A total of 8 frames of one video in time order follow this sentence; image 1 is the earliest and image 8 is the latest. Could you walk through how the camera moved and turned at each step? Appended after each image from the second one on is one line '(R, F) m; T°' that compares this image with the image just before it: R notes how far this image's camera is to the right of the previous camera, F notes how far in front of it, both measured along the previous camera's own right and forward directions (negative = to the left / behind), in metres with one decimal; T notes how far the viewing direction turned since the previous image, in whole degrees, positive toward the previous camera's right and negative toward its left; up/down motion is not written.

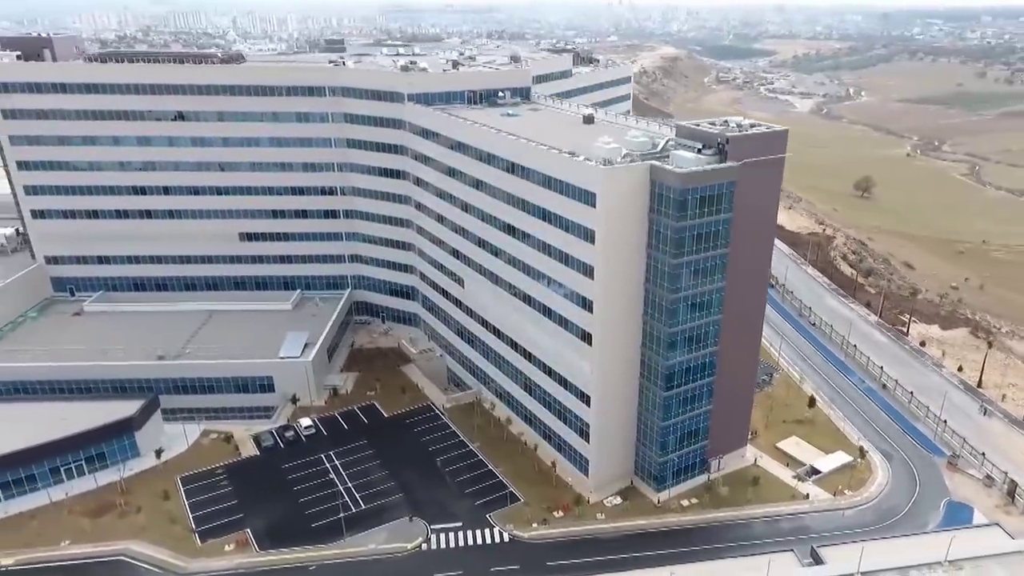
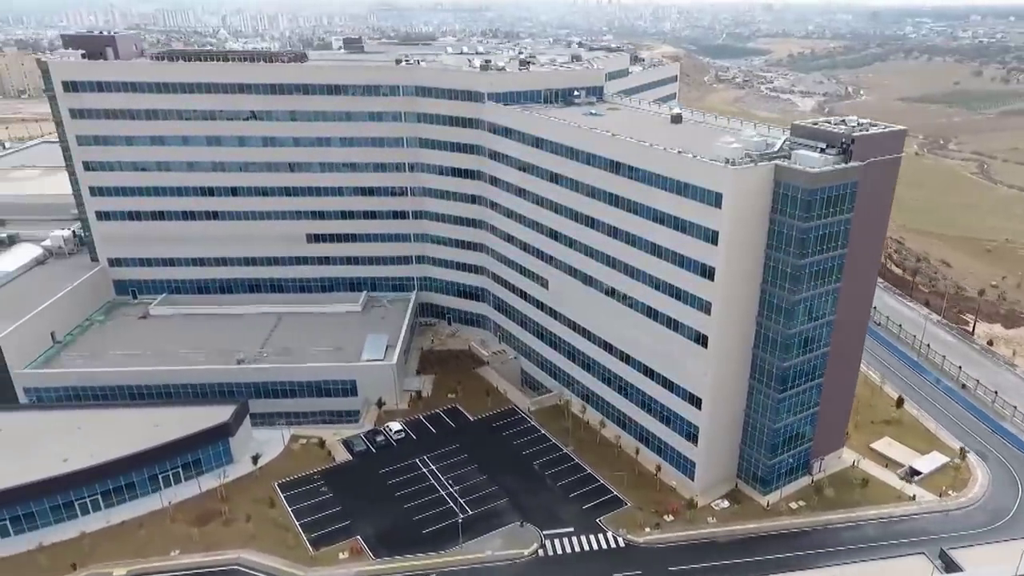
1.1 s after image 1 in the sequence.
(-9.2, +0.9) m; +1°
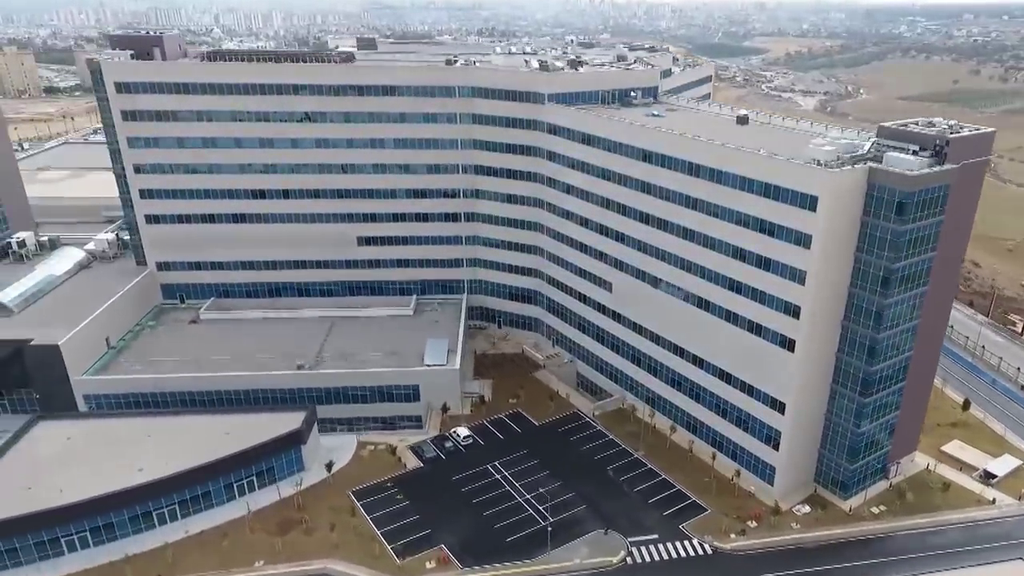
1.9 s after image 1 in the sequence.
(-6.7, +0.7) m; +1°
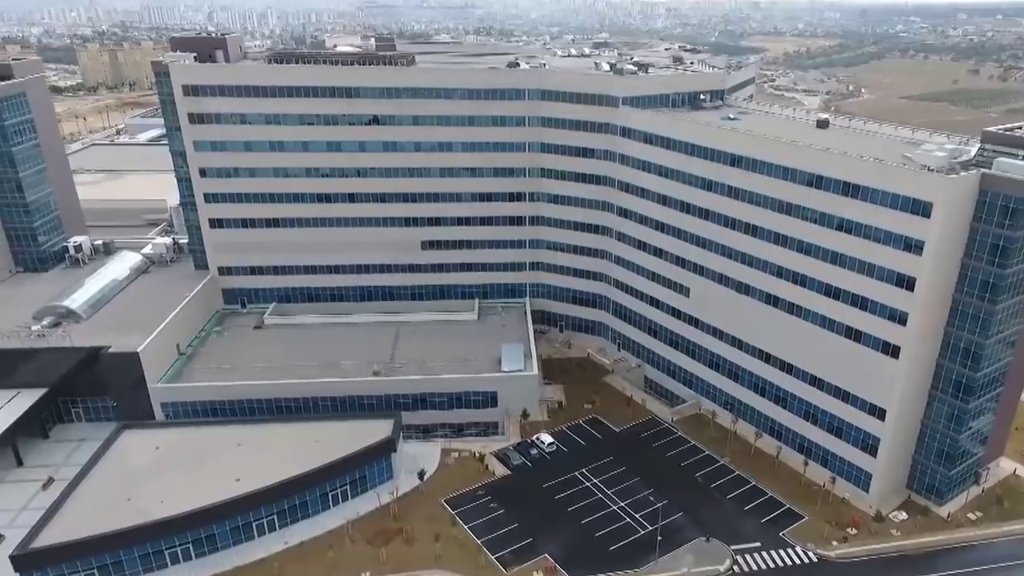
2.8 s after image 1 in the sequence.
(-8.0, +0.6) m; +1°
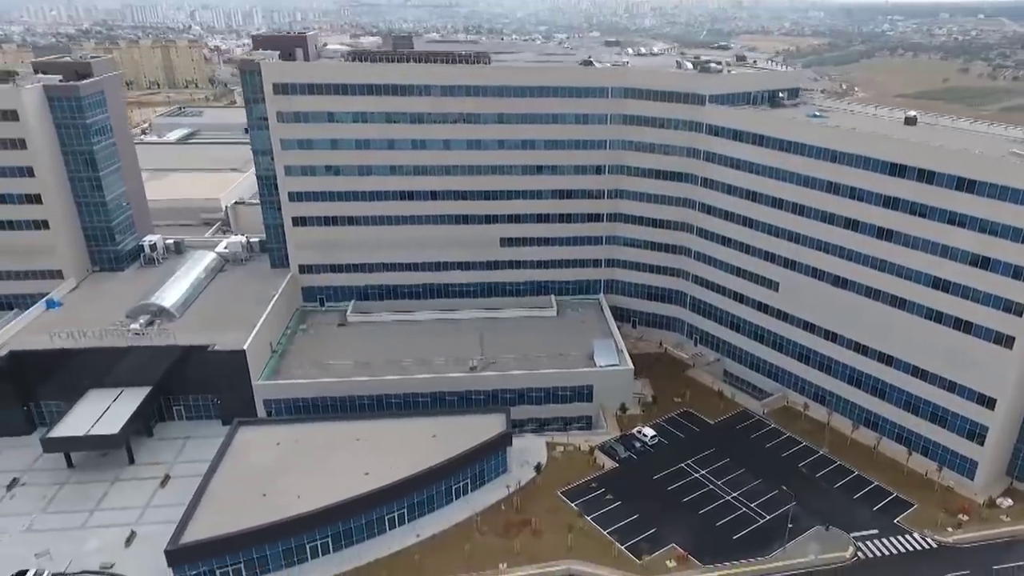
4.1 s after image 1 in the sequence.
(-10.3, -0.7) m; +1°
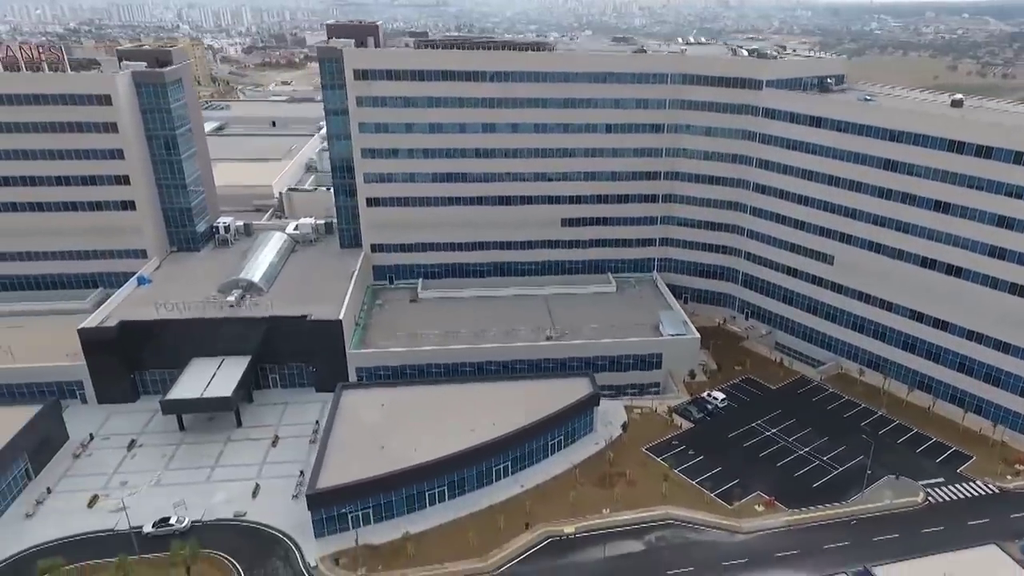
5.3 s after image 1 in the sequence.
(-8.5, -3.9) m; +1°
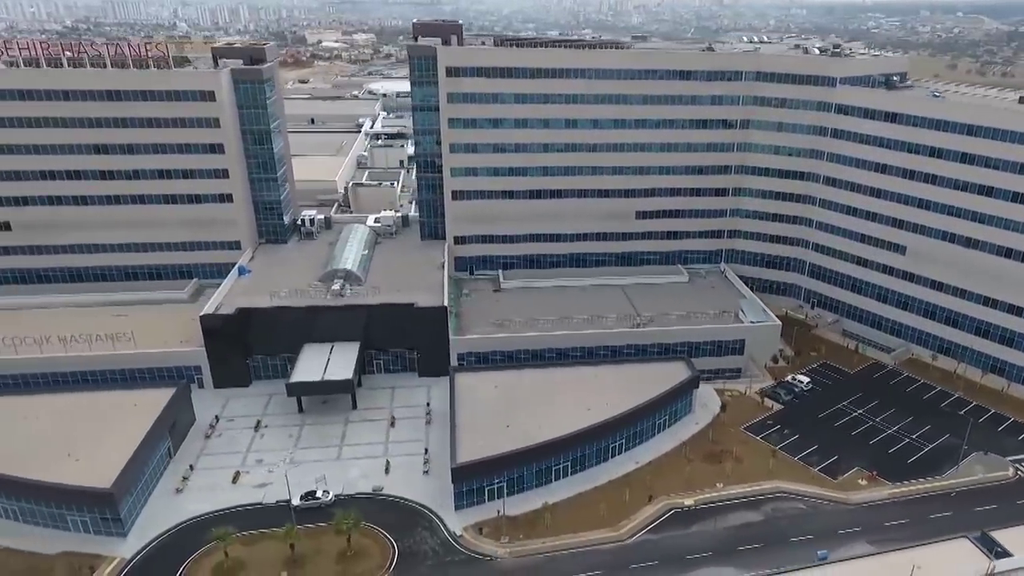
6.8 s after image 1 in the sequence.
(-10.0, -3.0) m; +1°
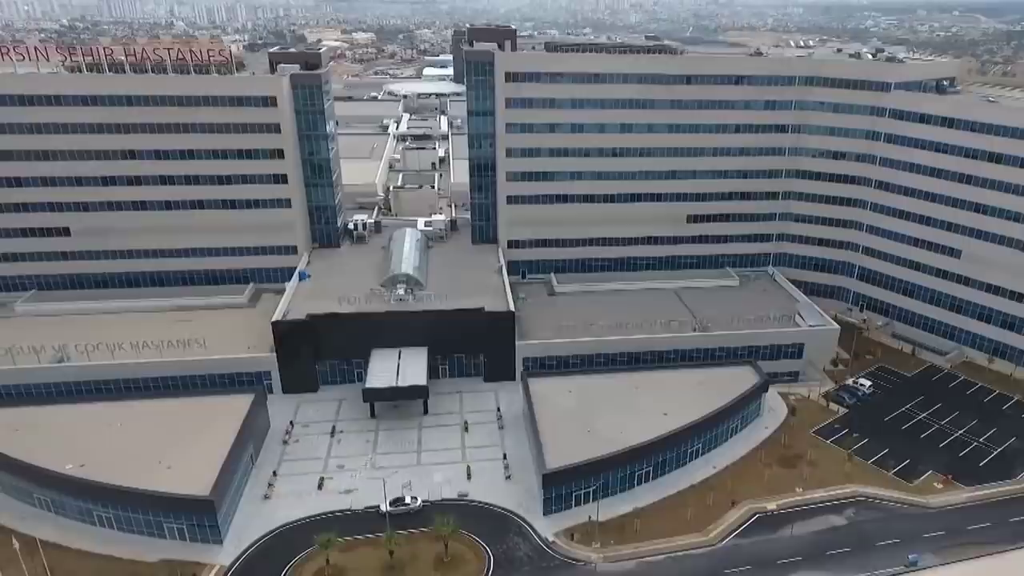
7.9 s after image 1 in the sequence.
(-6.9, -0.4) m; 0°
